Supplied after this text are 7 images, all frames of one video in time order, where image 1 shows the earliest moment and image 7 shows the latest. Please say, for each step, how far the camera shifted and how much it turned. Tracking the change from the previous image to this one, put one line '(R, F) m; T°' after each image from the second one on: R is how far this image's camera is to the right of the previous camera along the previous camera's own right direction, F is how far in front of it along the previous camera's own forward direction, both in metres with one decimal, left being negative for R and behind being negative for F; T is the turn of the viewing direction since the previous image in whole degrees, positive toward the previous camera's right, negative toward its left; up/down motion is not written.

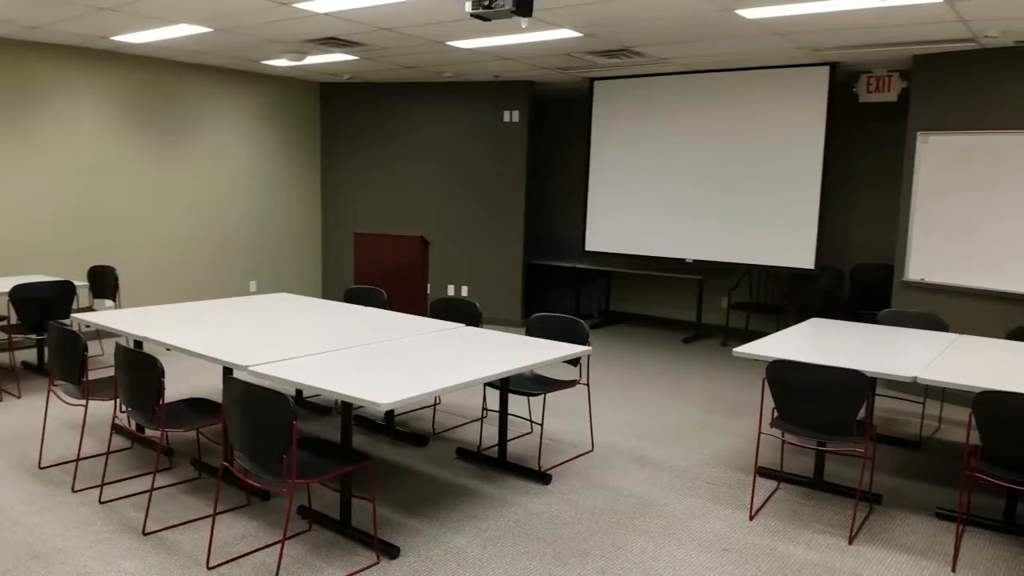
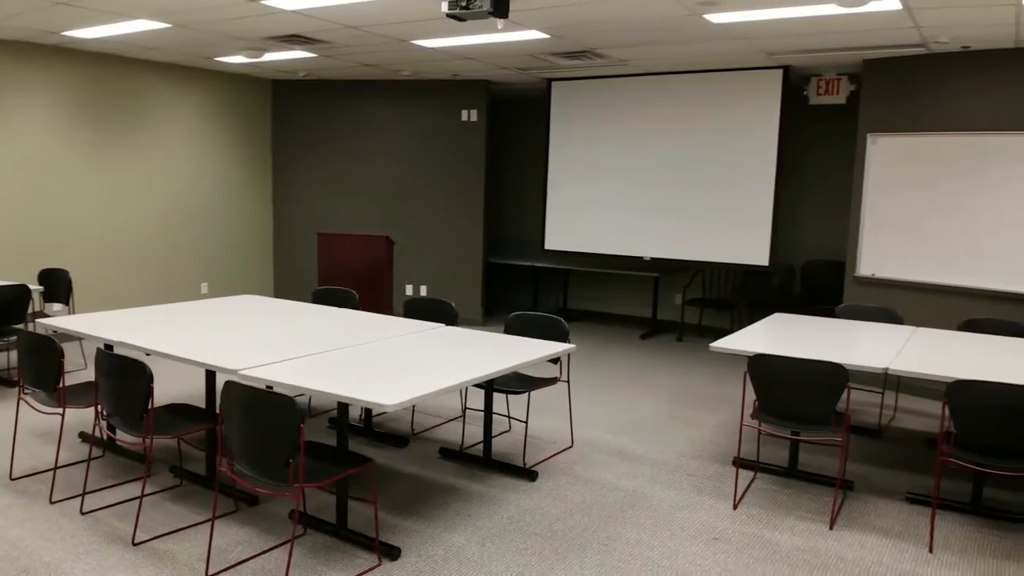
(-0.3, 0.0) m; +5°
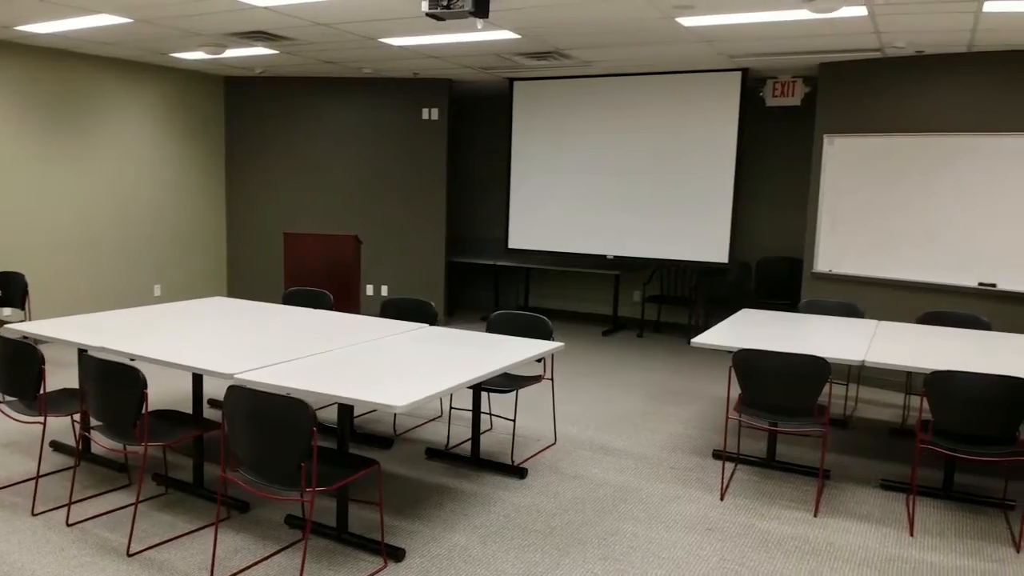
(-0.3, 0.0) m; +5°
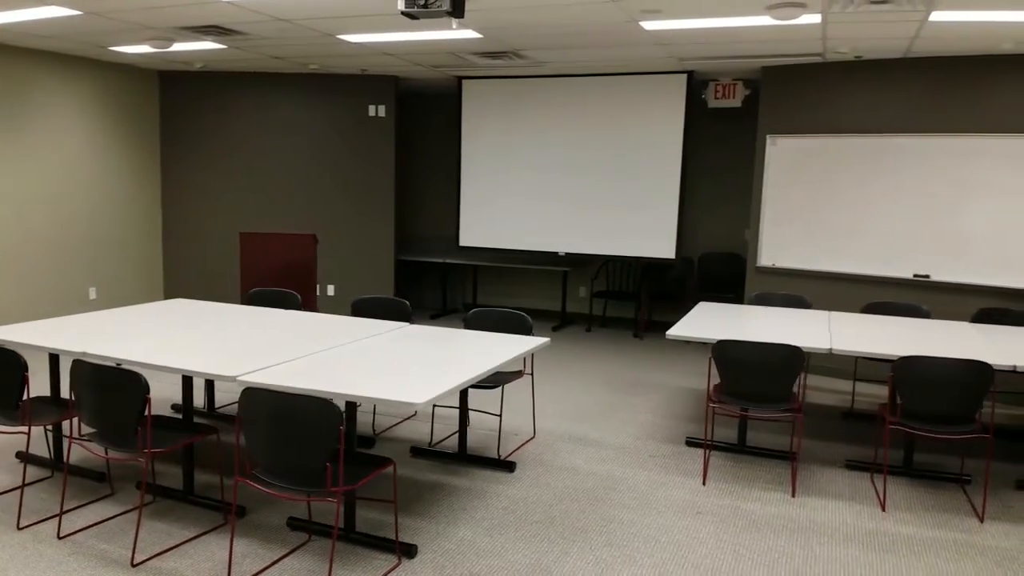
(-0.4, 0.0) m; +6°
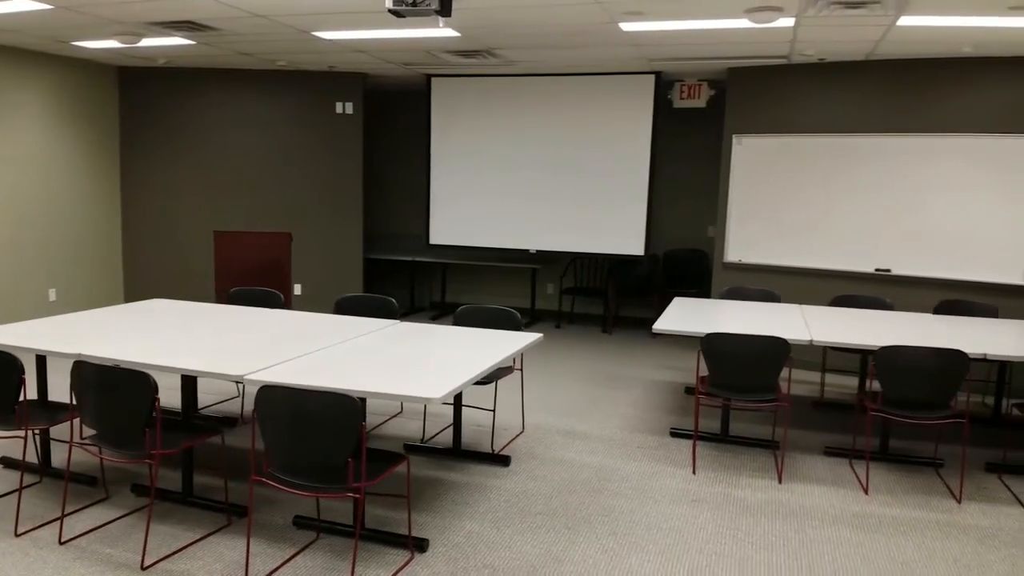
(-0.3, 0.0) m; +4°
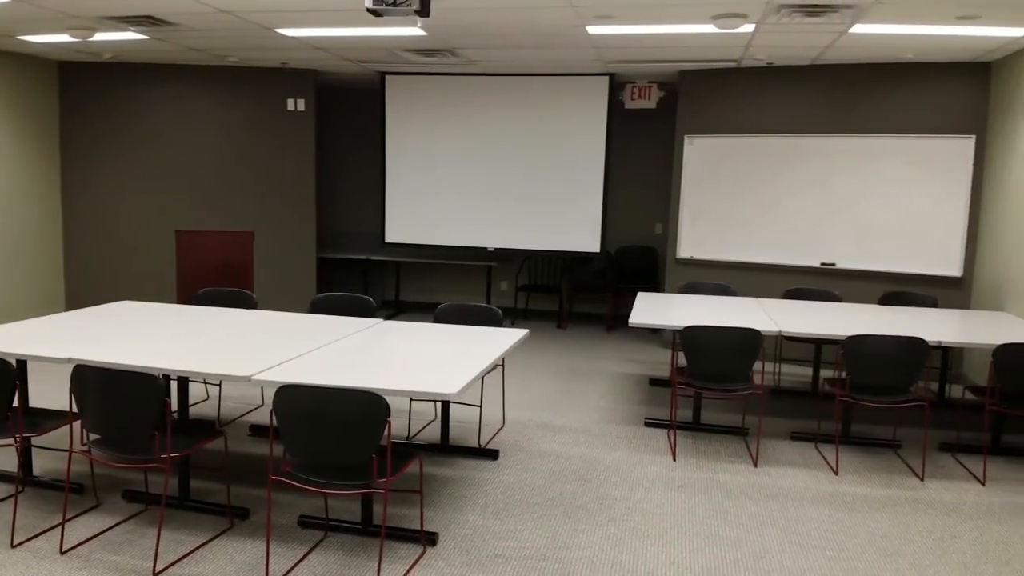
(-0.3, -0.1) m; +6°
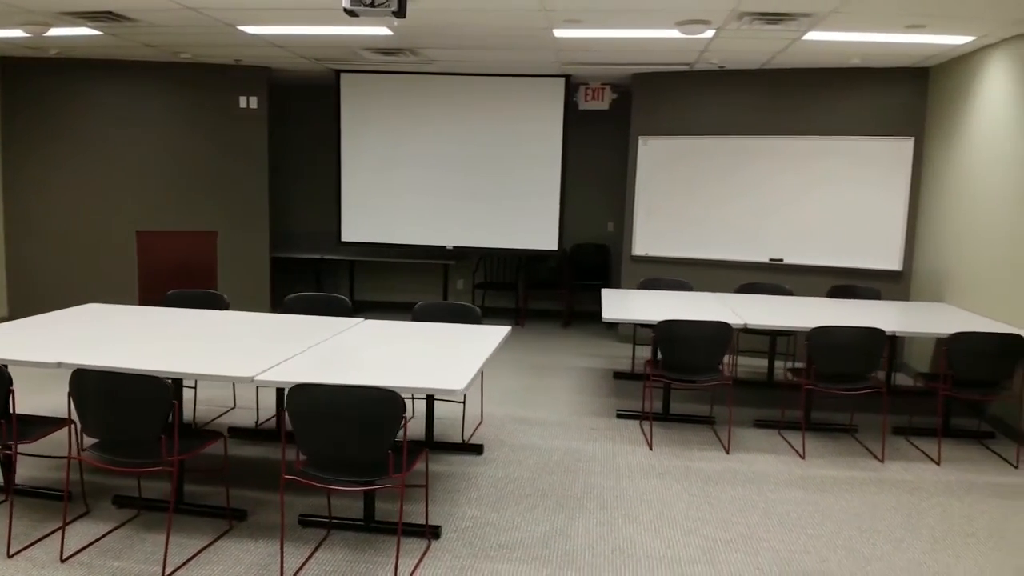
(-0.3, -0.1) m; +5°
